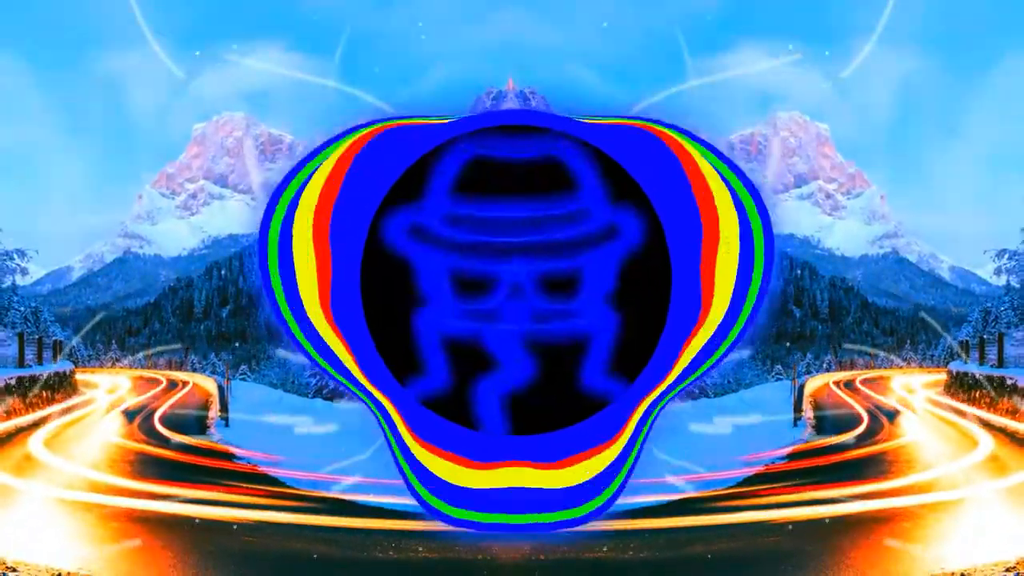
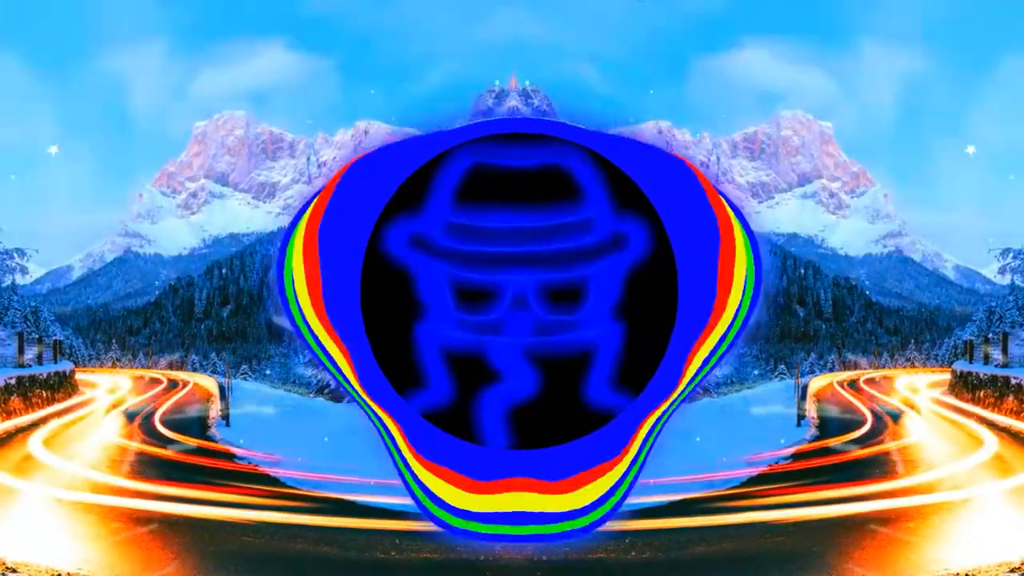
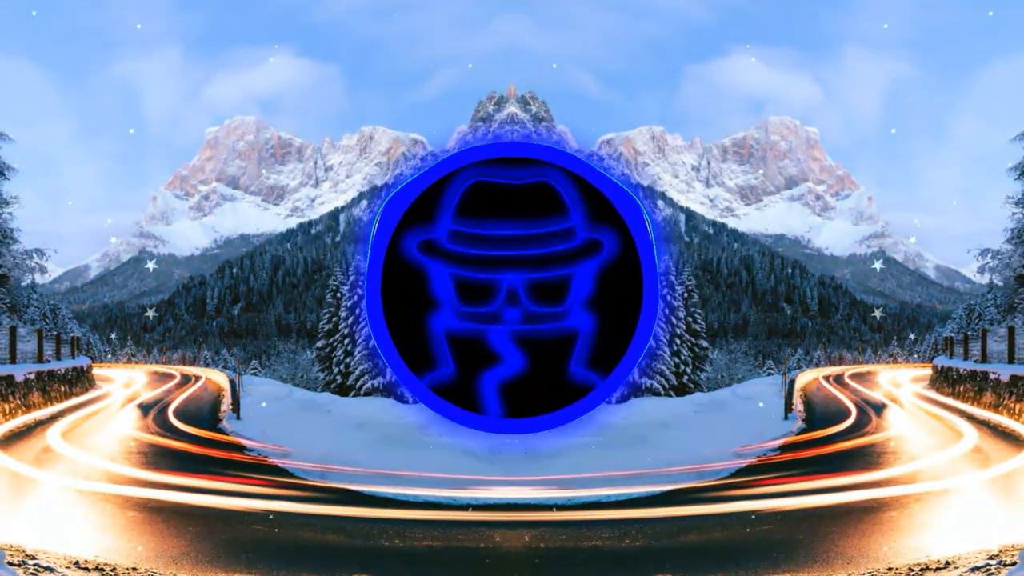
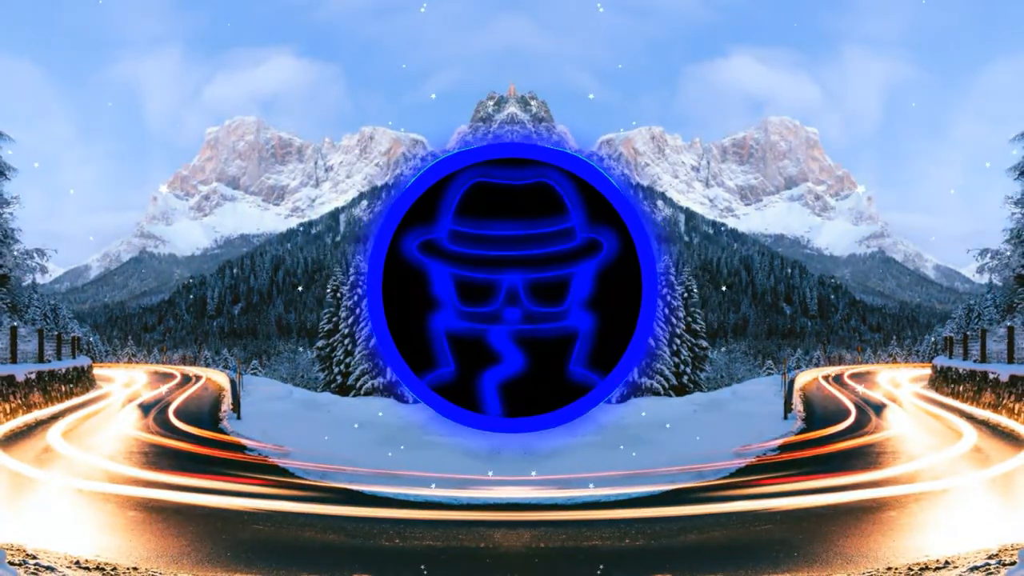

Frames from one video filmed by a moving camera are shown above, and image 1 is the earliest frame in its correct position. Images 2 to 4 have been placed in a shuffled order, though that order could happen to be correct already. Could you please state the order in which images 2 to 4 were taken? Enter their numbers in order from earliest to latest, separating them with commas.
4, 2, 3
